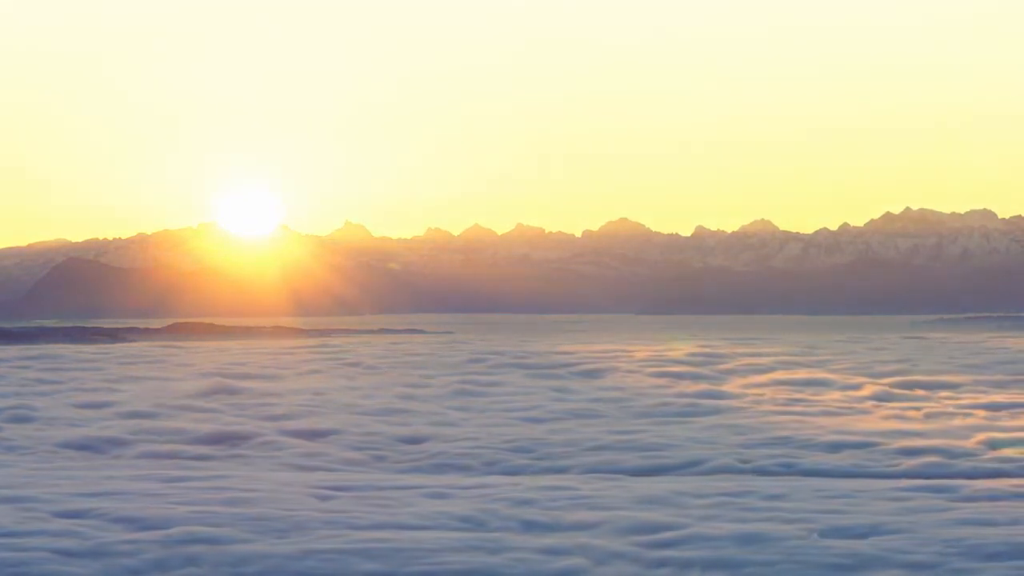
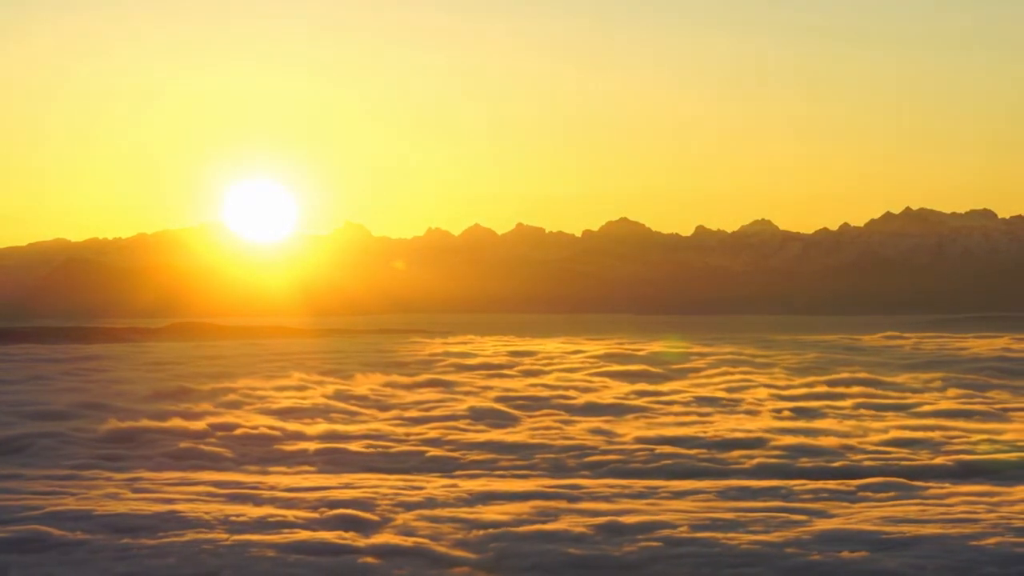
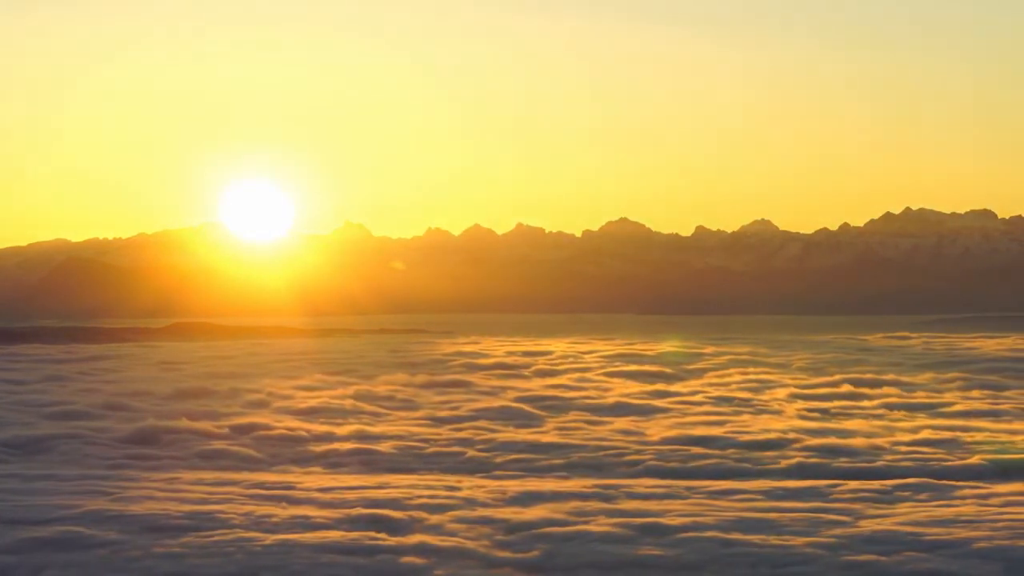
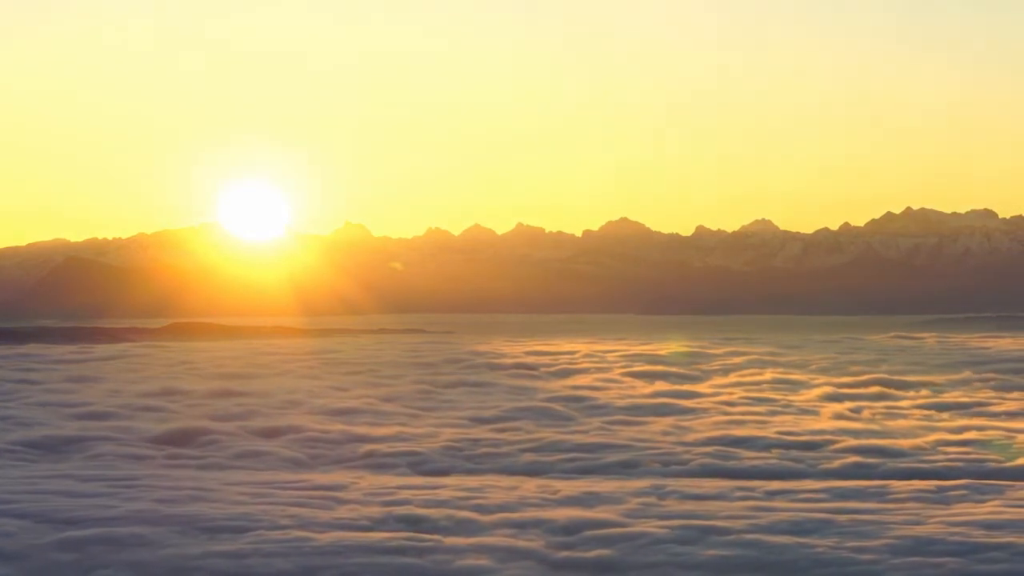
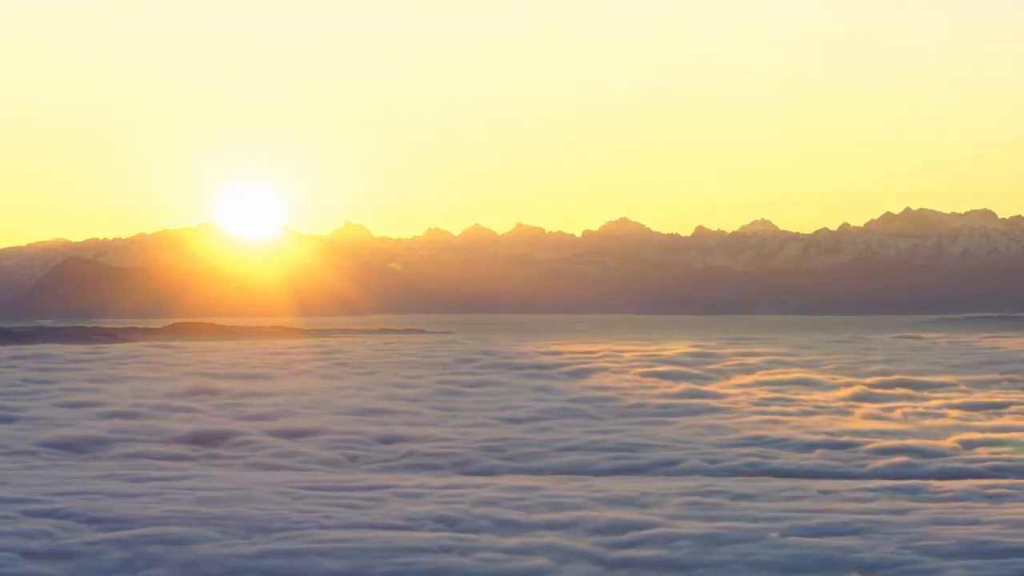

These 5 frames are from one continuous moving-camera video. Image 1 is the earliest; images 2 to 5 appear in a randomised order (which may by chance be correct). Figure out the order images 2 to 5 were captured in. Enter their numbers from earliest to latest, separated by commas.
5, 4, 3, 2
